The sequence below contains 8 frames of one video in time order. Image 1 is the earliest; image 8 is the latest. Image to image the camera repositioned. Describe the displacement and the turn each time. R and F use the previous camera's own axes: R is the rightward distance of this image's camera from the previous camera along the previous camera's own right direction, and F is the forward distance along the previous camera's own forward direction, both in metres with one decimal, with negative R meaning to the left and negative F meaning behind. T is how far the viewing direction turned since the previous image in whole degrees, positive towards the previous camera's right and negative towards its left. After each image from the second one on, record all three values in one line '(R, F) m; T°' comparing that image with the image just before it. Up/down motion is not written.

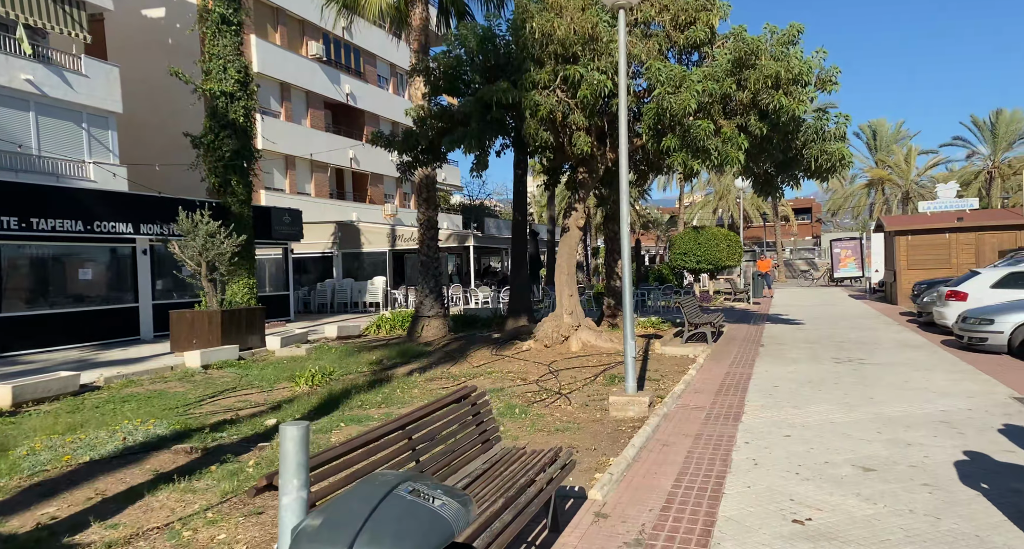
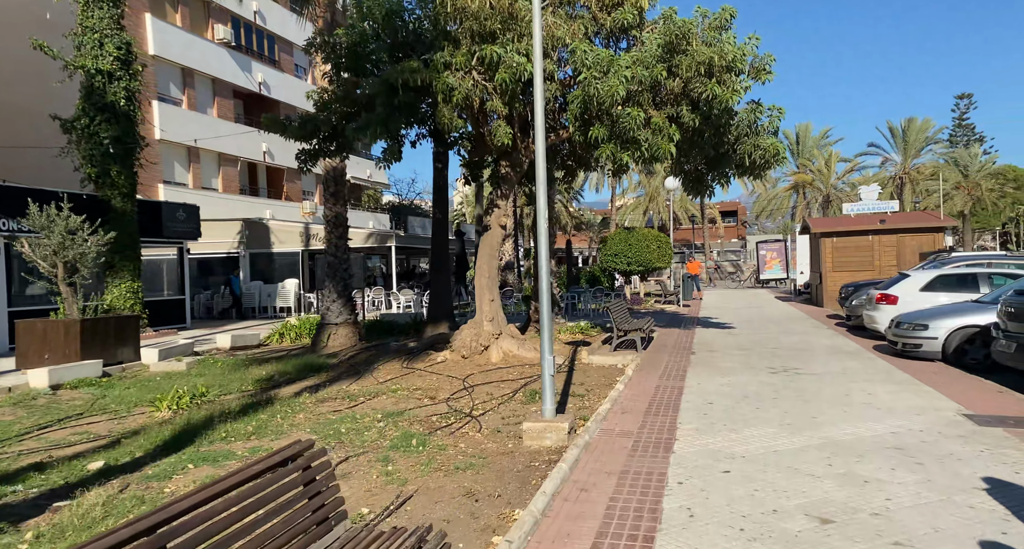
(+0.4, +1.1) m; +6°
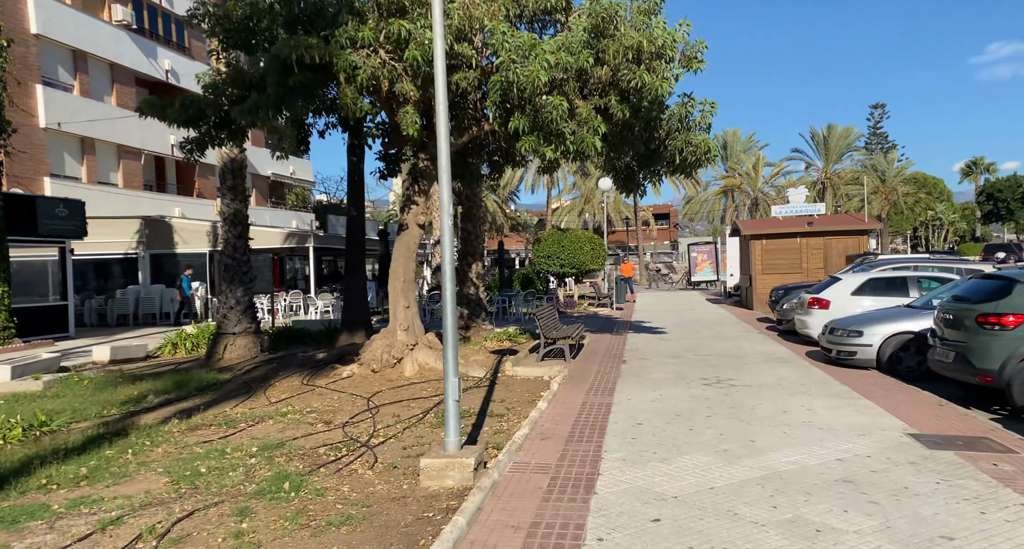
(+0.3, +0.9) m; +6°
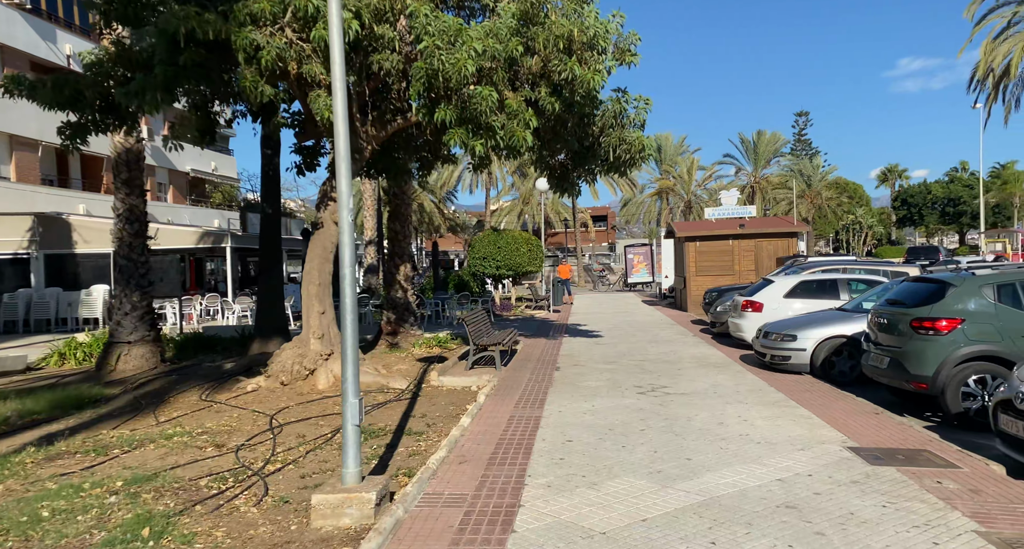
(+0.2, +0.6) m; +6°
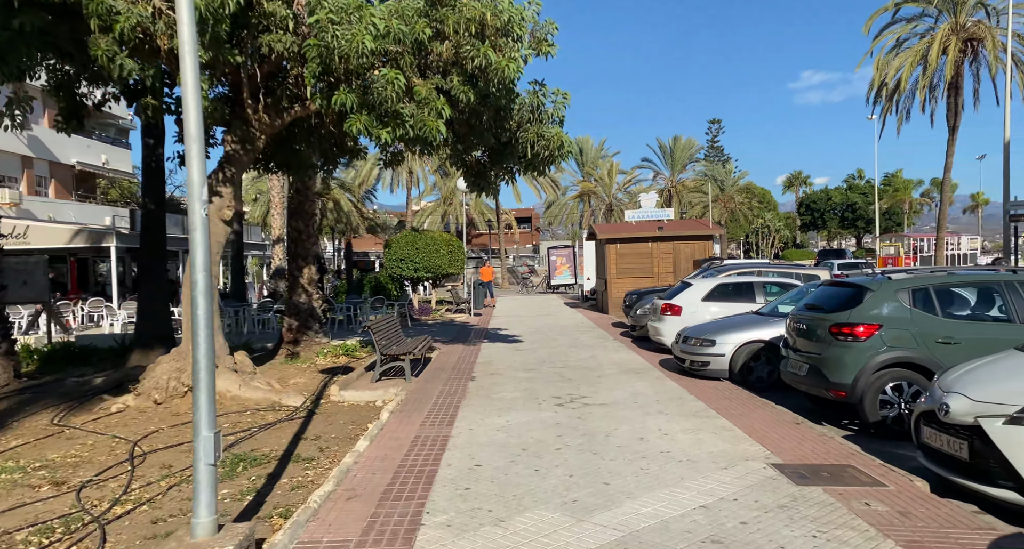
(+0.2, +0.6) m; +7°
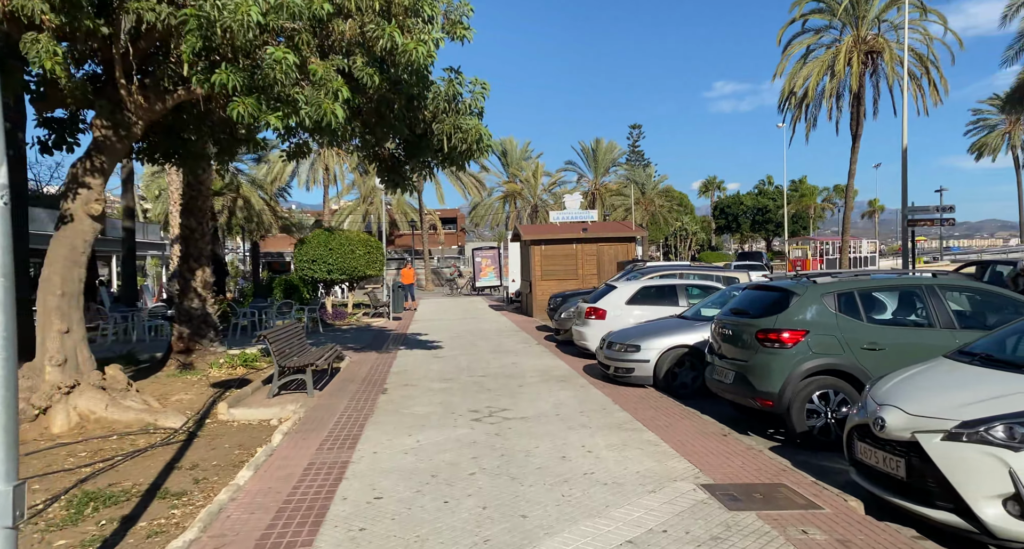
(+0.2, +0.6) m; +7°
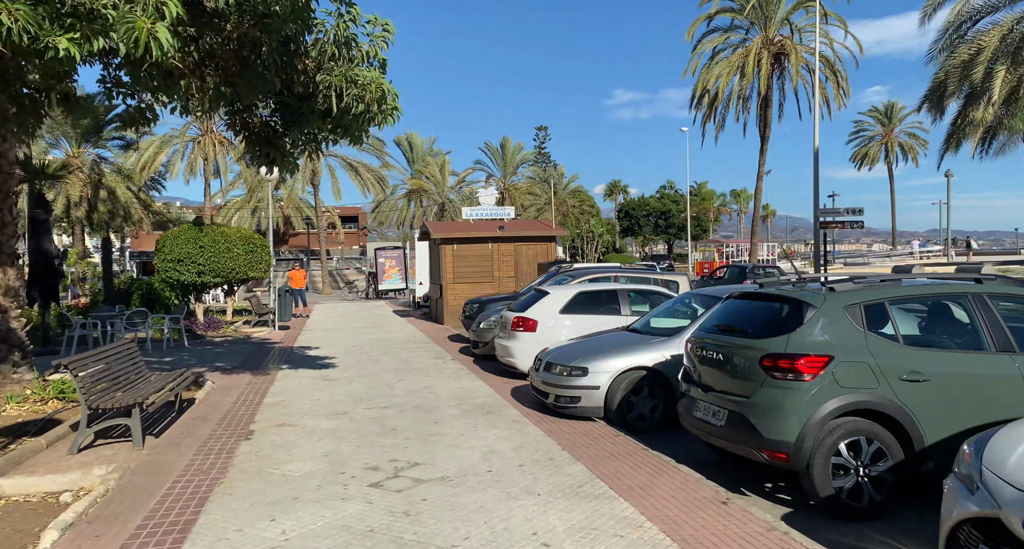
(-0.1, +1.9) m; +9°
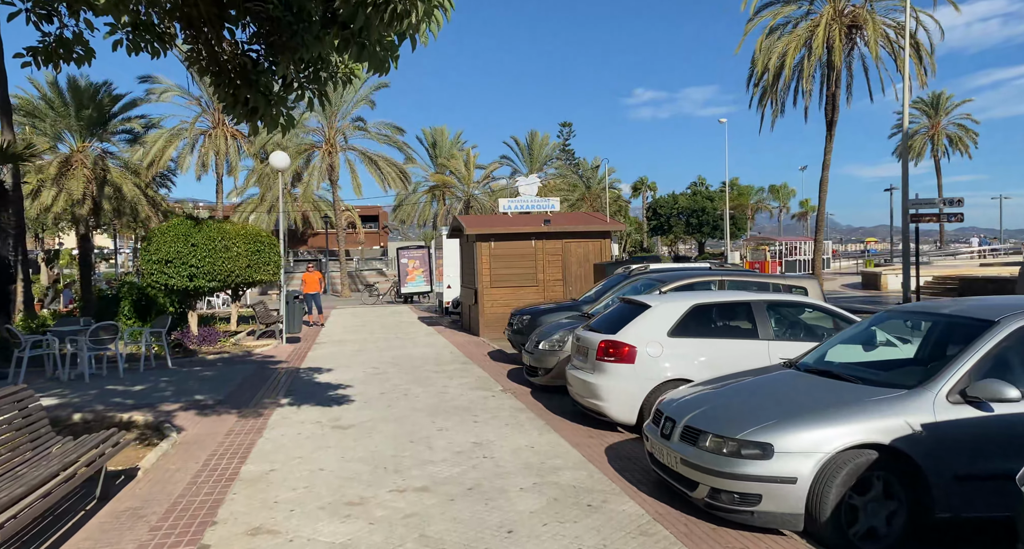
(-0.7, +2.7) m; -2°
